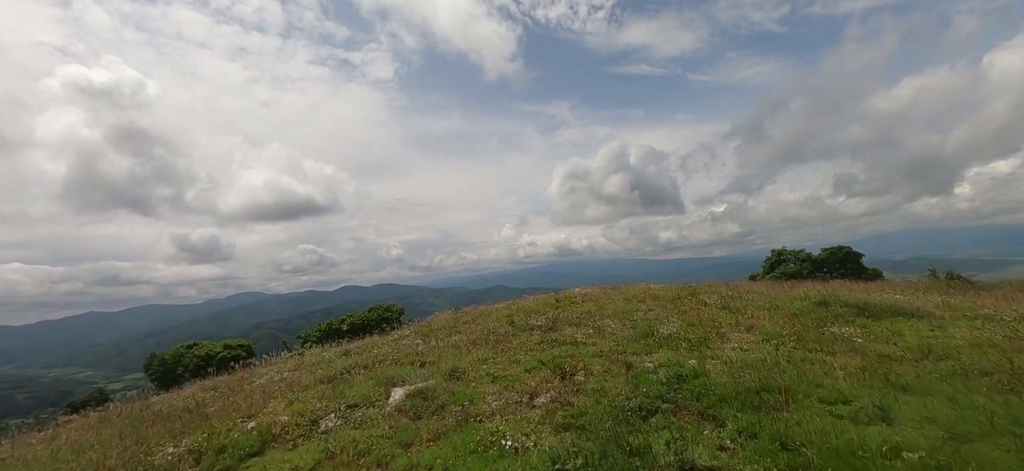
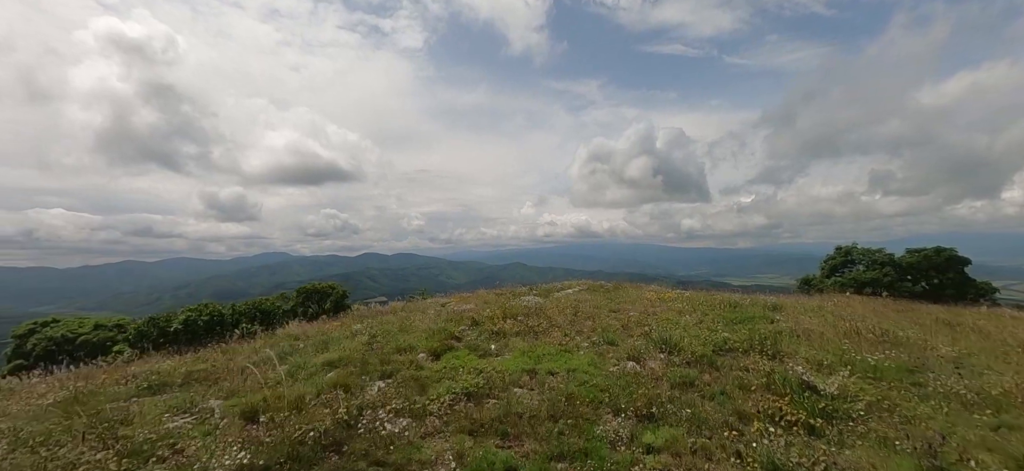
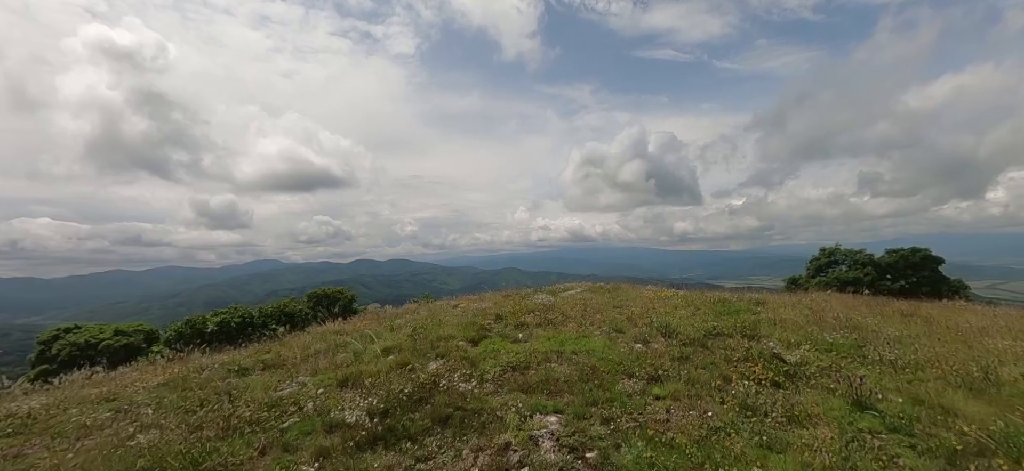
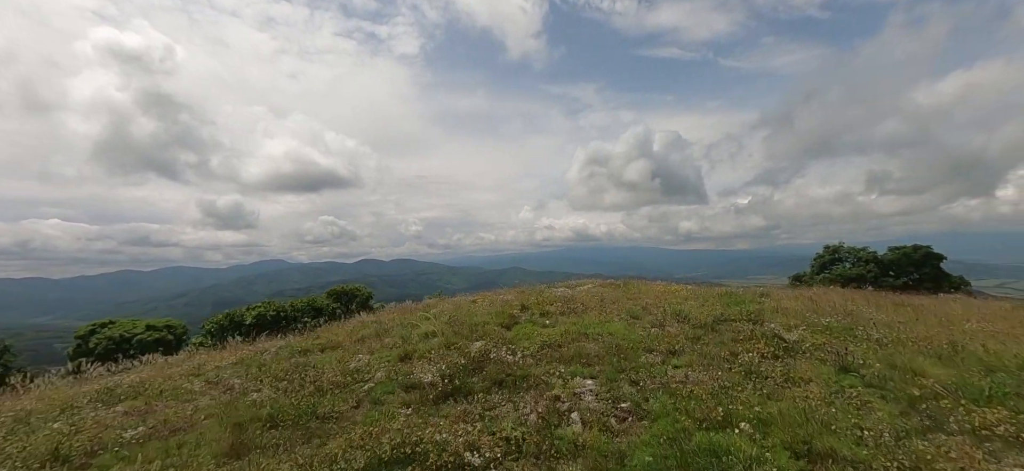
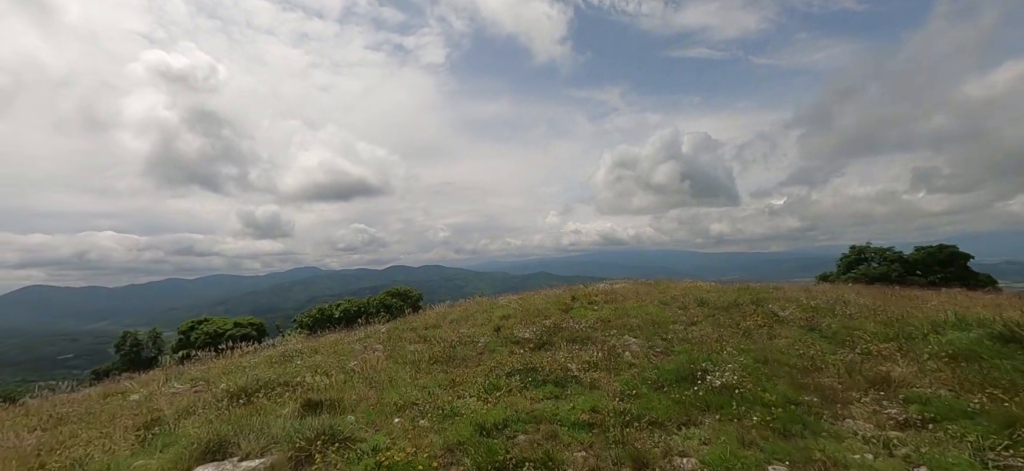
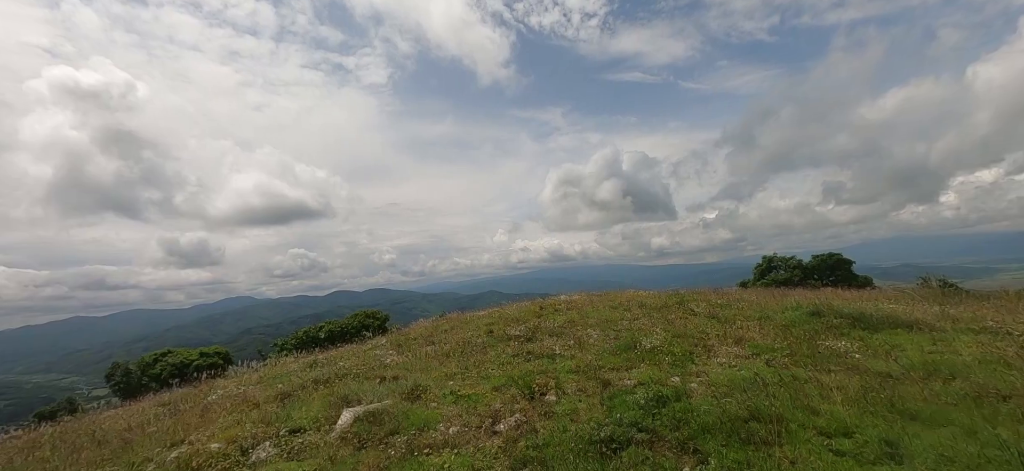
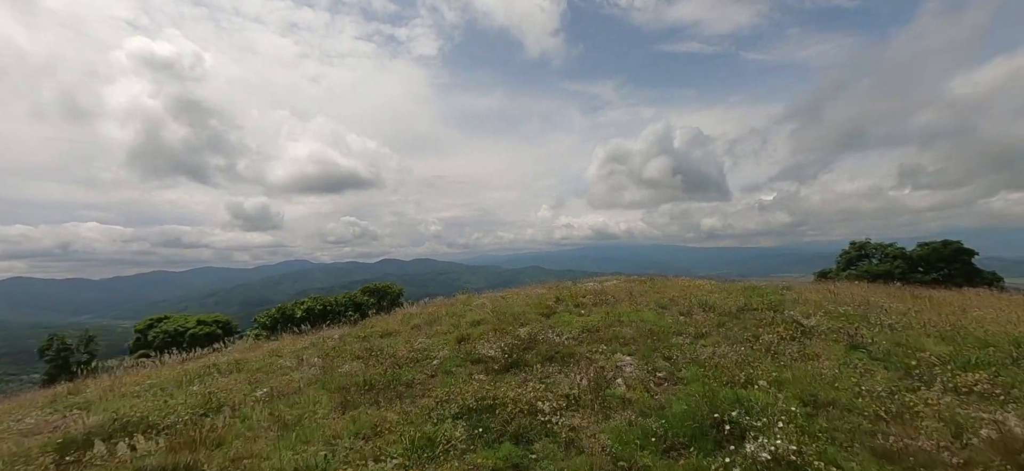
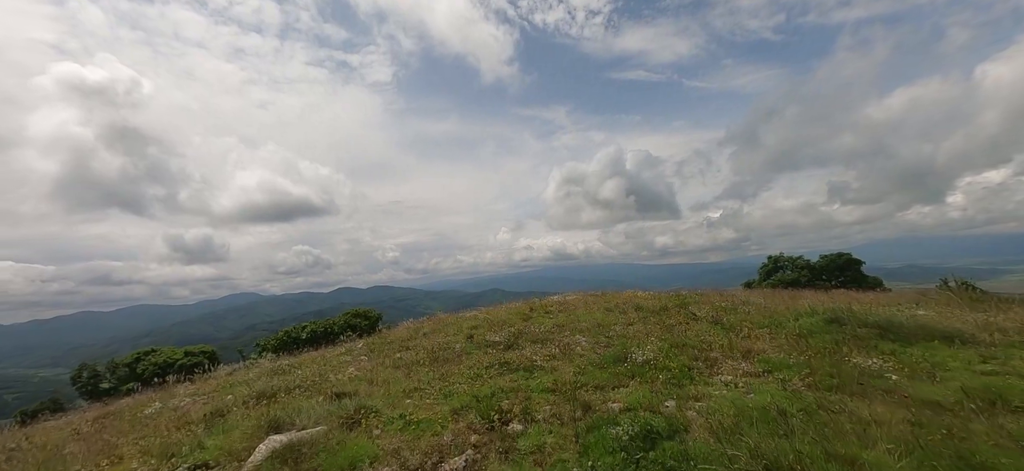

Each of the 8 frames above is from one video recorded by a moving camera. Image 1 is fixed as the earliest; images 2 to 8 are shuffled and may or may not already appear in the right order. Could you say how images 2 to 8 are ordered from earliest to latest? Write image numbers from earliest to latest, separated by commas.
6, 8, 5, 7, 4, 3, 2
